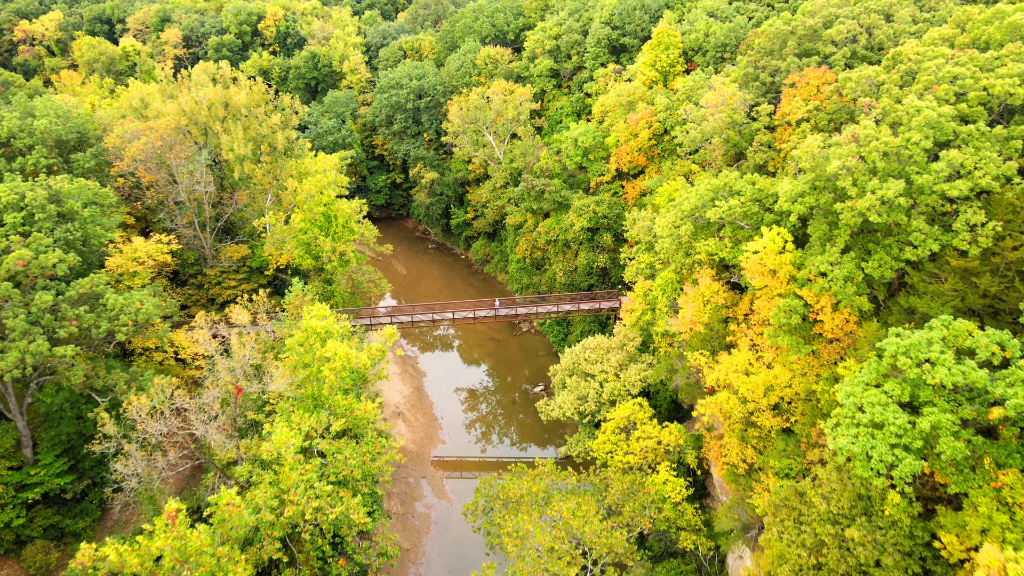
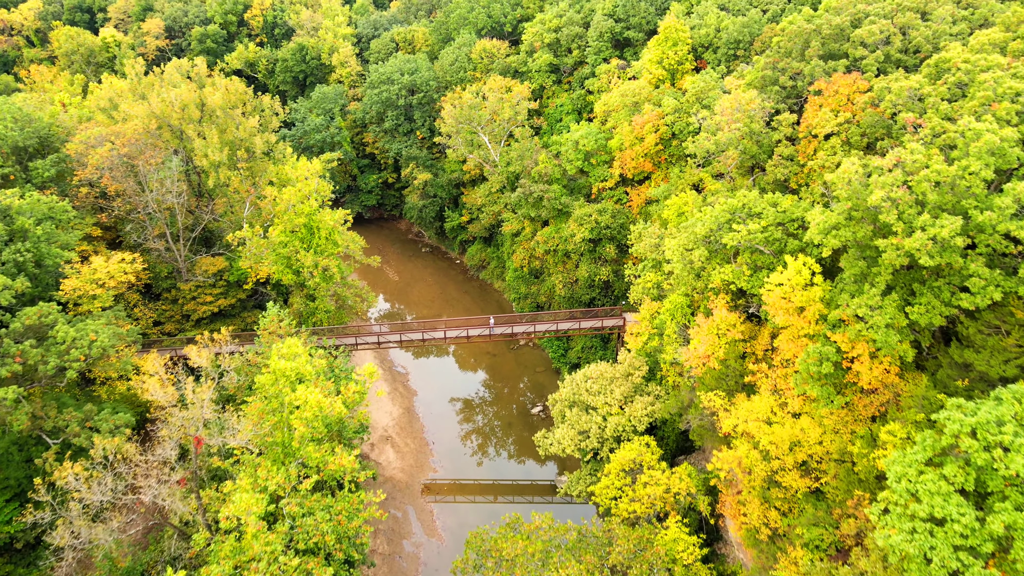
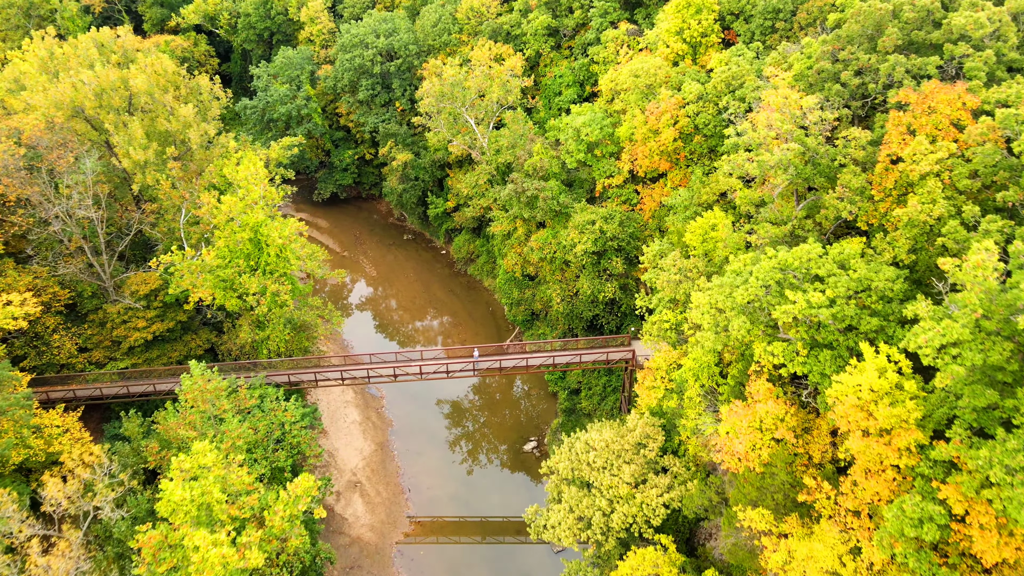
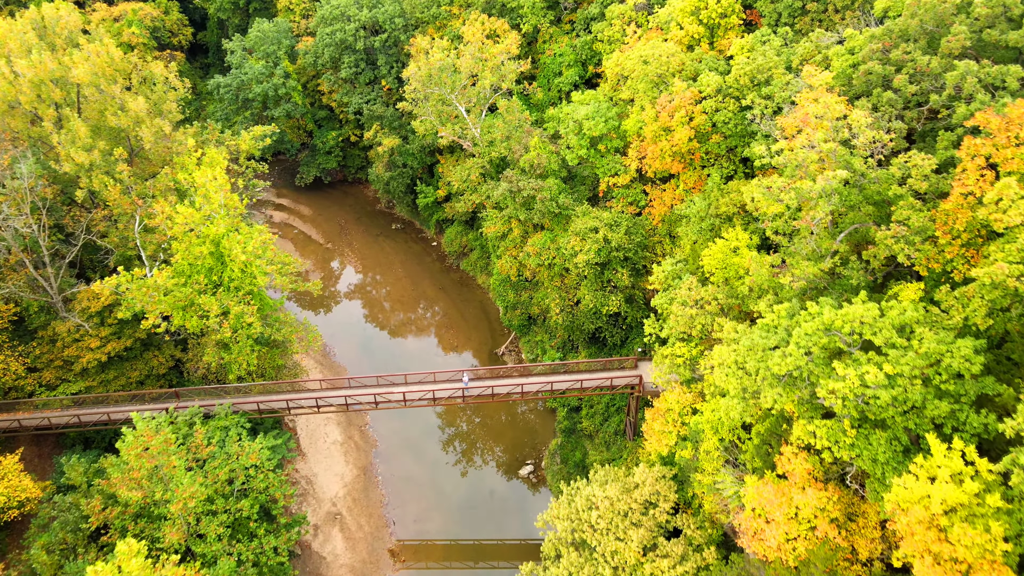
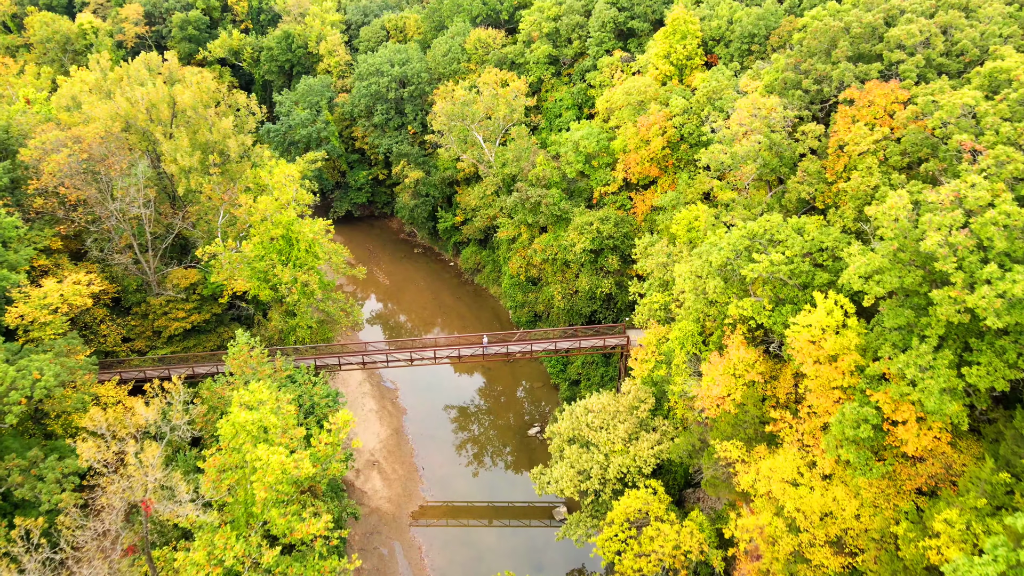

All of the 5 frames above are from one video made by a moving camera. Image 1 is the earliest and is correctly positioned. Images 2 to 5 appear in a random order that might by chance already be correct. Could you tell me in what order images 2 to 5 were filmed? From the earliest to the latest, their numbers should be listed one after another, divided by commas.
2, 5, 3, 4
